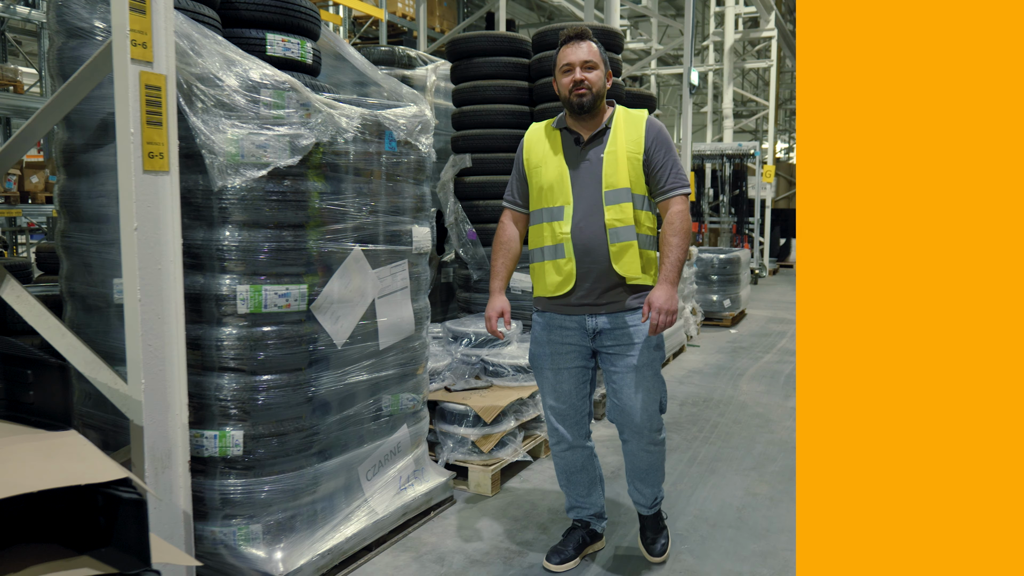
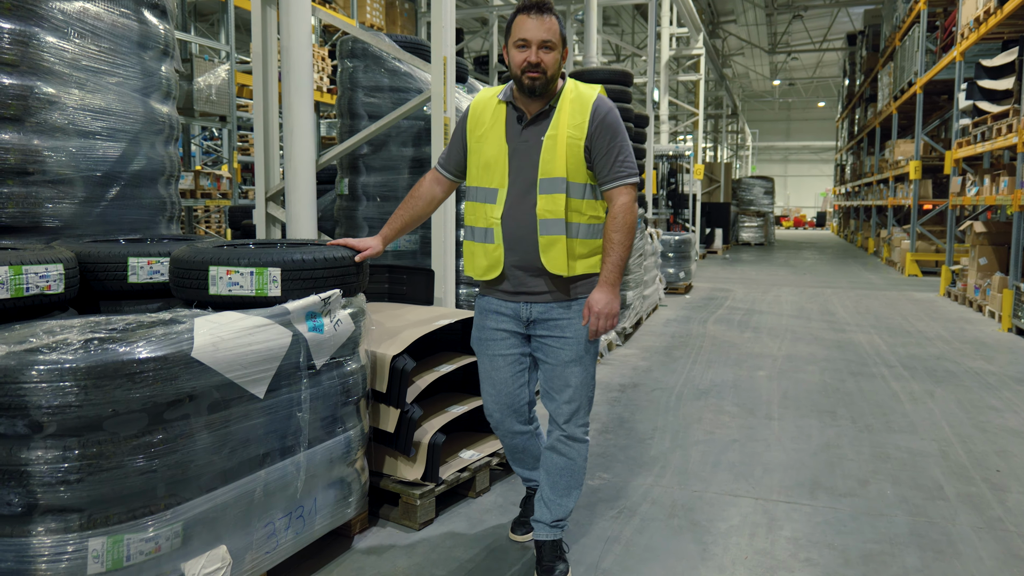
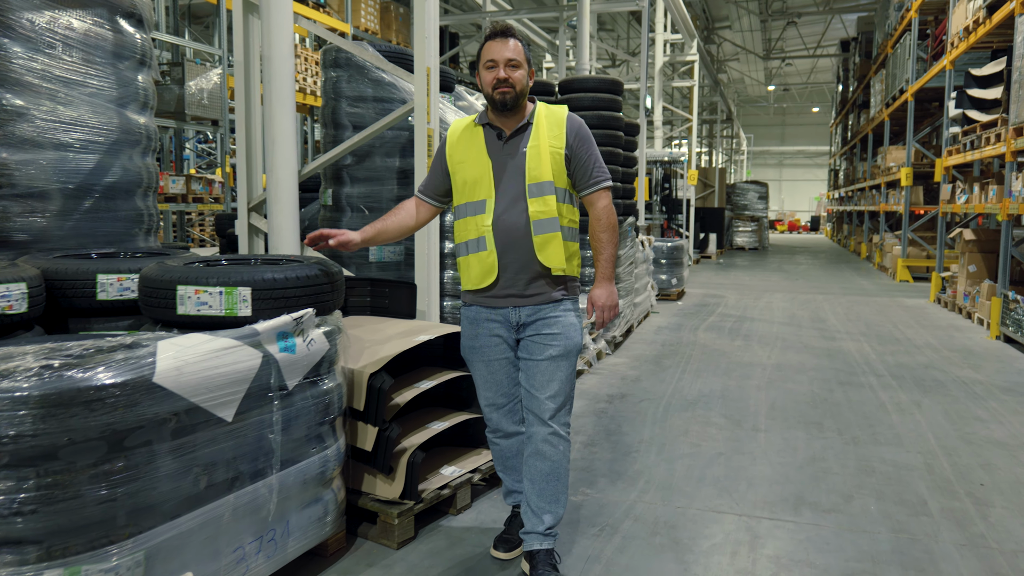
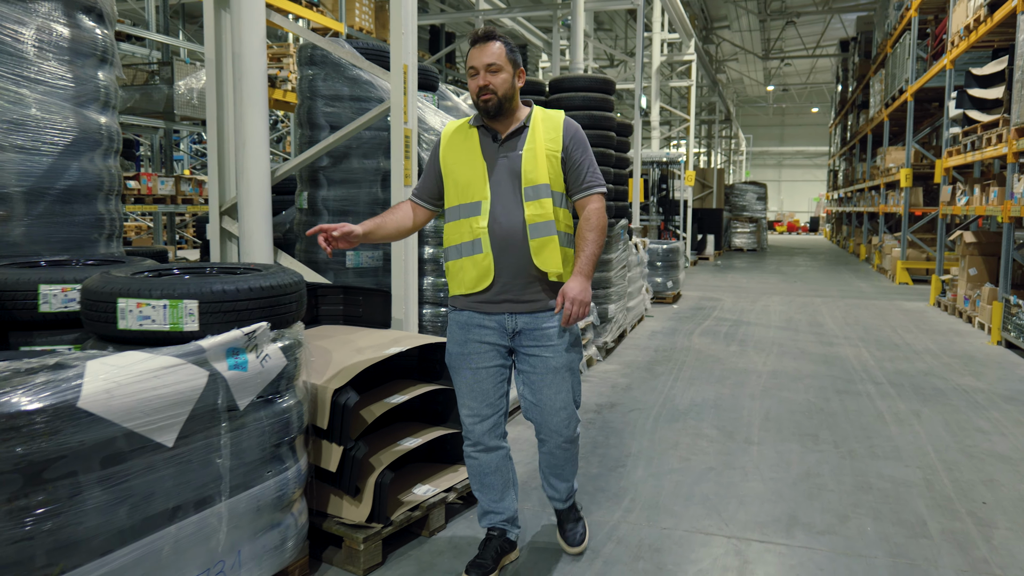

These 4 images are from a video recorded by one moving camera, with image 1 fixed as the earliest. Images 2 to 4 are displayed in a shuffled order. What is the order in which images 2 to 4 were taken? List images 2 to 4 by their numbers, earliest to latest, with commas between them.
4, 3, 2
